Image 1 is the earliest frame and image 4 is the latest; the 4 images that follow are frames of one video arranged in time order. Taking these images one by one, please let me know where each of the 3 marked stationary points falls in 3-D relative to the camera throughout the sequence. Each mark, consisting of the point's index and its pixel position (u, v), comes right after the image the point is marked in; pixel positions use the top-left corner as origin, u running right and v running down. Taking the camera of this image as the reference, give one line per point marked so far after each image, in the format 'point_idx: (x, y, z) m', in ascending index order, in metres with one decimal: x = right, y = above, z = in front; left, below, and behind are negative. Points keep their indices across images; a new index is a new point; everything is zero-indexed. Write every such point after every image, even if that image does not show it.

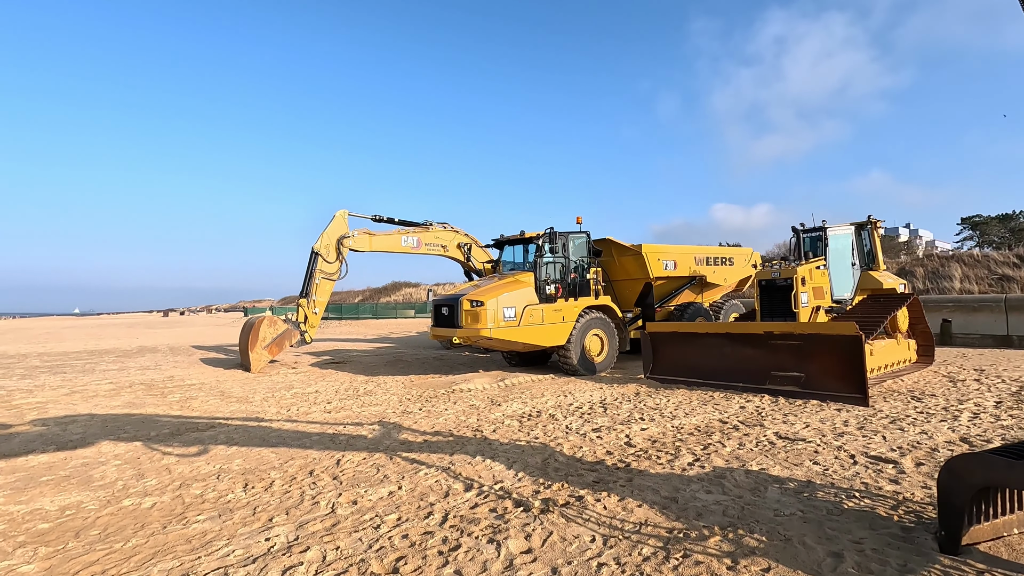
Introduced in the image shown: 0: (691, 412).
0: (+2.0, -1.4, +6.0) m
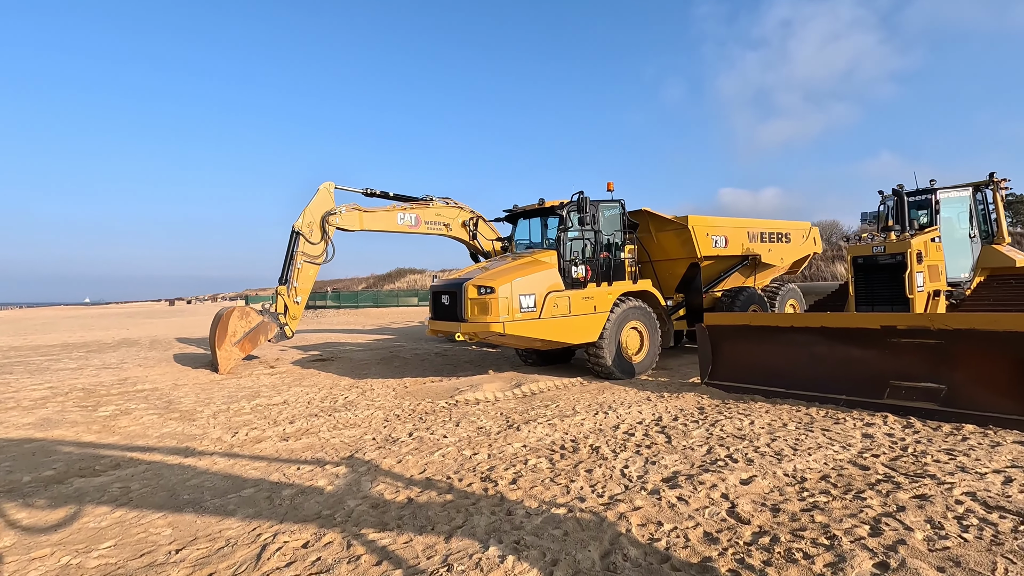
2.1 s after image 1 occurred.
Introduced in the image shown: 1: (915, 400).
0: (+2.2, -1.2, +4.1) m
1: (+3.6, -1.0, +4.8) m
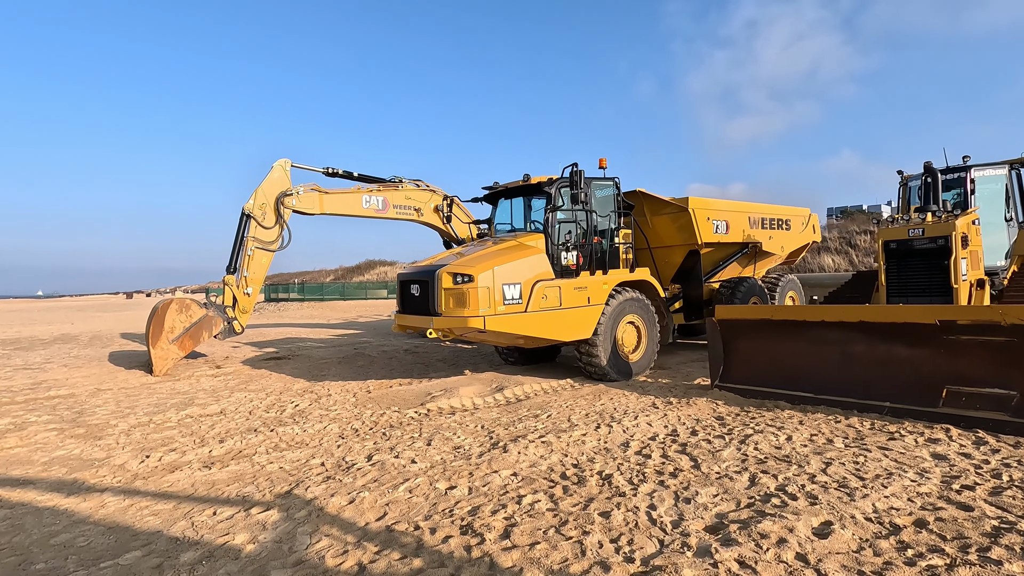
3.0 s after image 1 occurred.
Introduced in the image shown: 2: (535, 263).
0: (+2.1, -1.1, +3.2) m
1: (+3.5, -0.9, +4.0) m
2: (+0.3, +0.3, +6.0) m
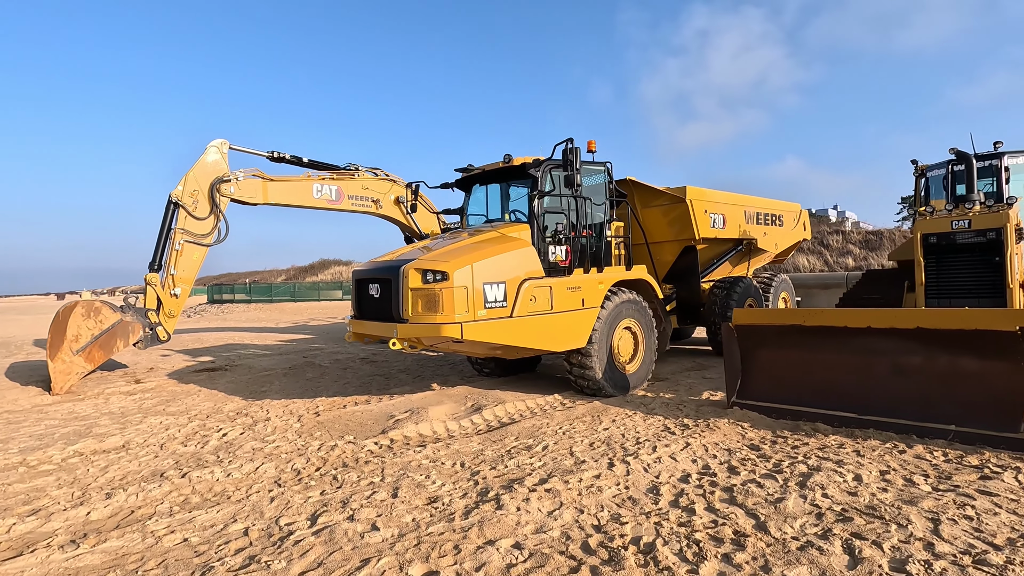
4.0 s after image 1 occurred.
0: (+2.2, -1.1, +2.4) m
1: (+3.5, -0.9, +3.3) m
2: (+0.1, +0.3, +5.0) m
